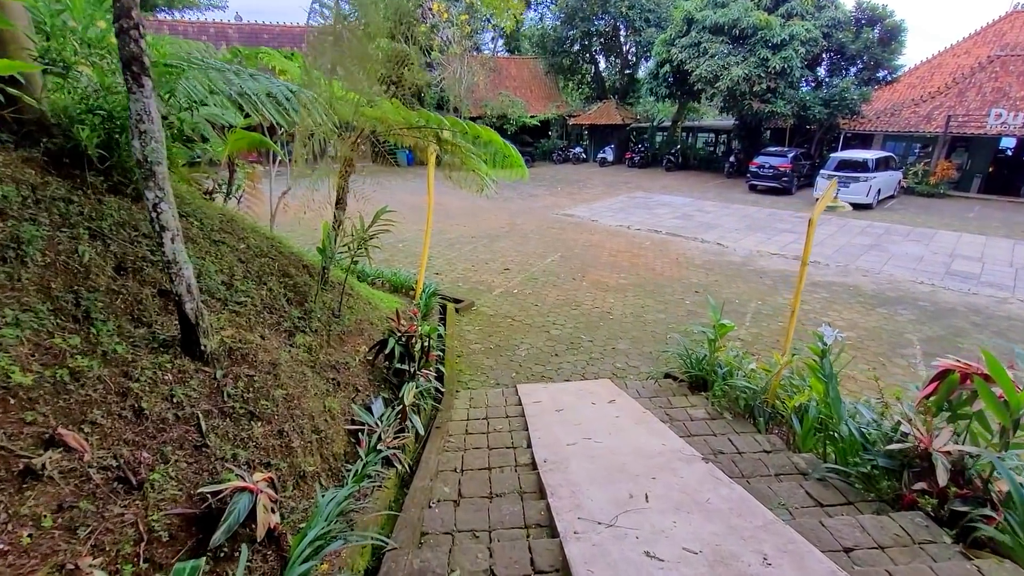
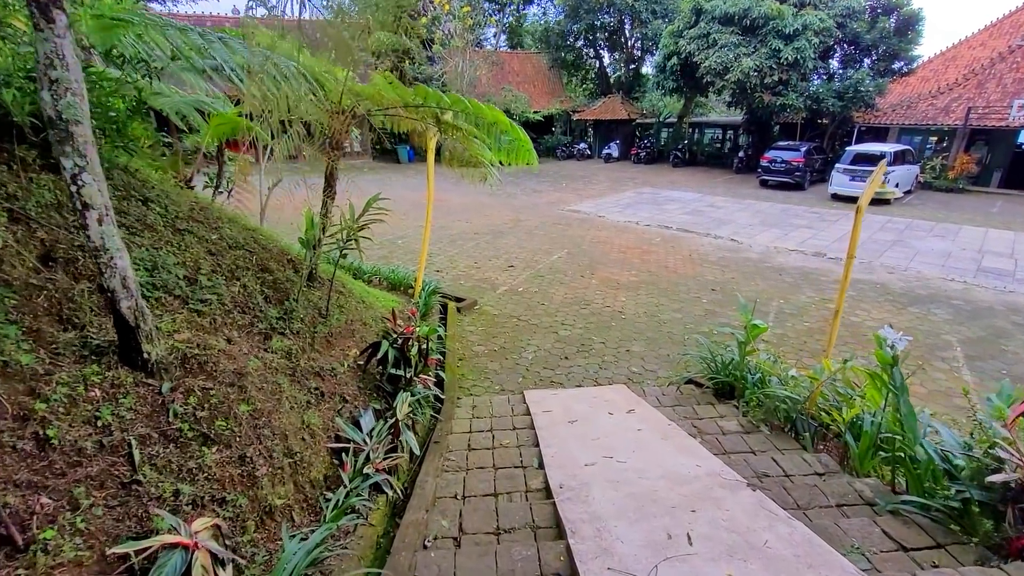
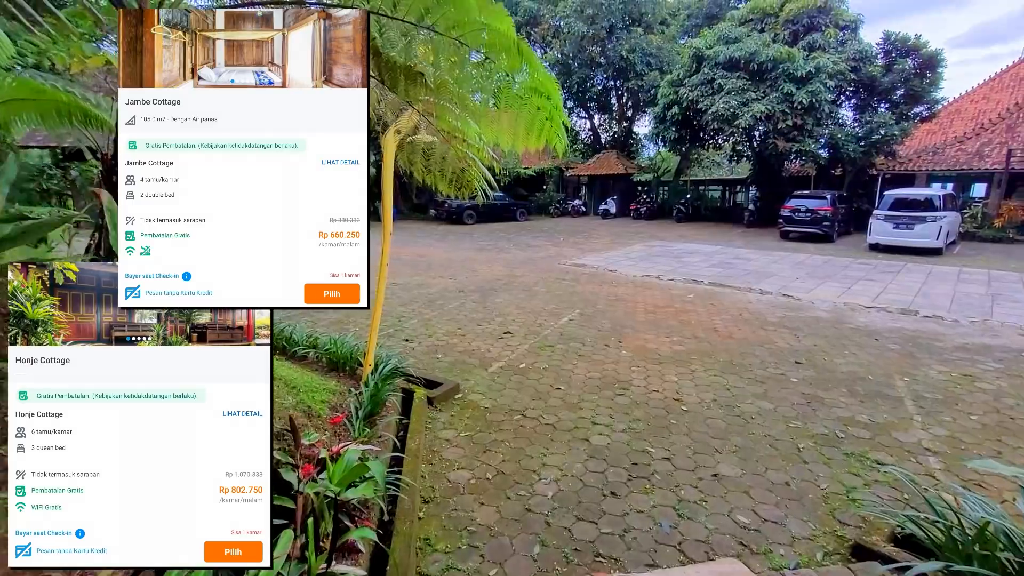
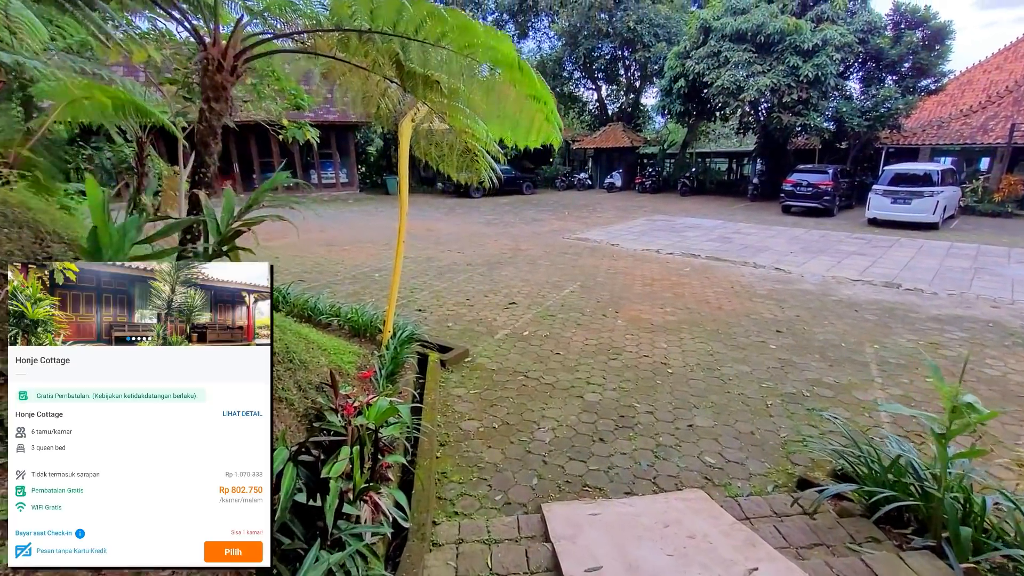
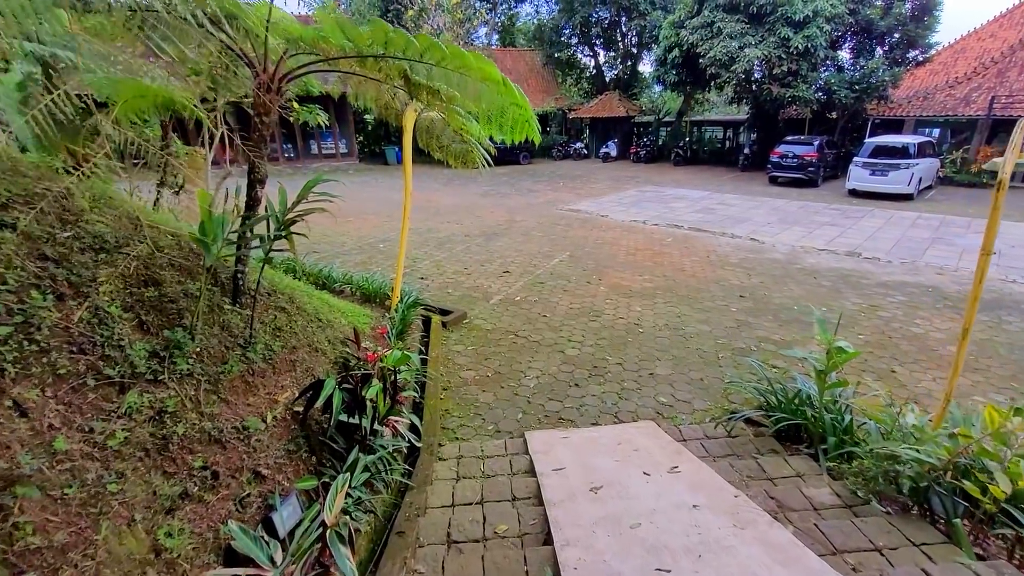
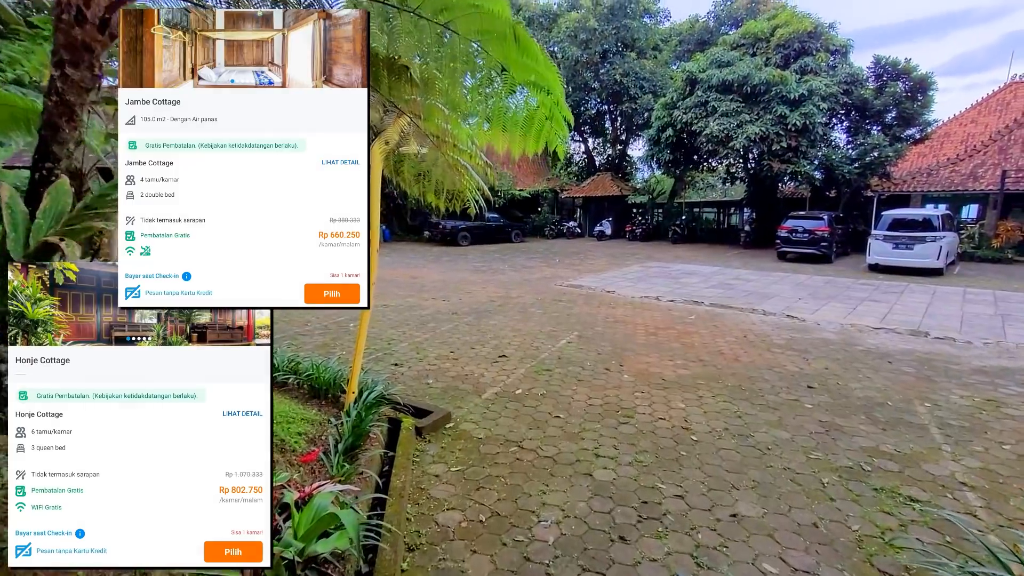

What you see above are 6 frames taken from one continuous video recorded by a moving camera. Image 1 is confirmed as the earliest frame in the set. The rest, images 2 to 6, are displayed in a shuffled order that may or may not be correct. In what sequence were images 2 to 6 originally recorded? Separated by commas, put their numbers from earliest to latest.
2, 5, 4, 3, 6
